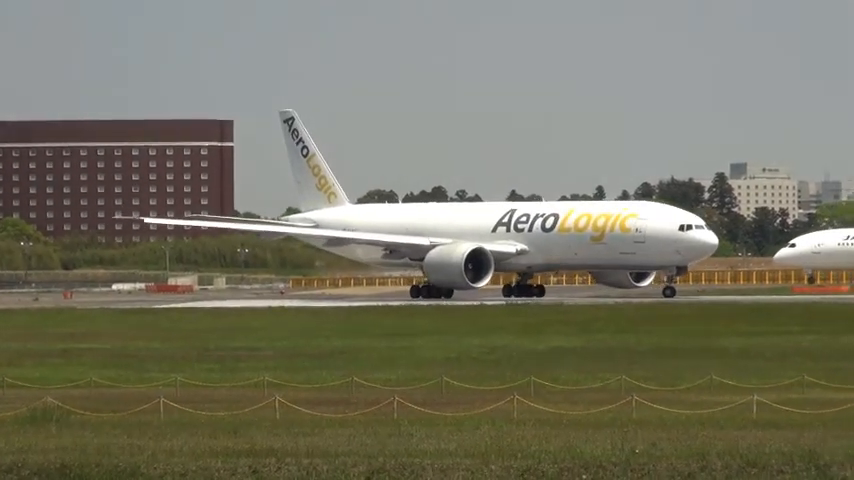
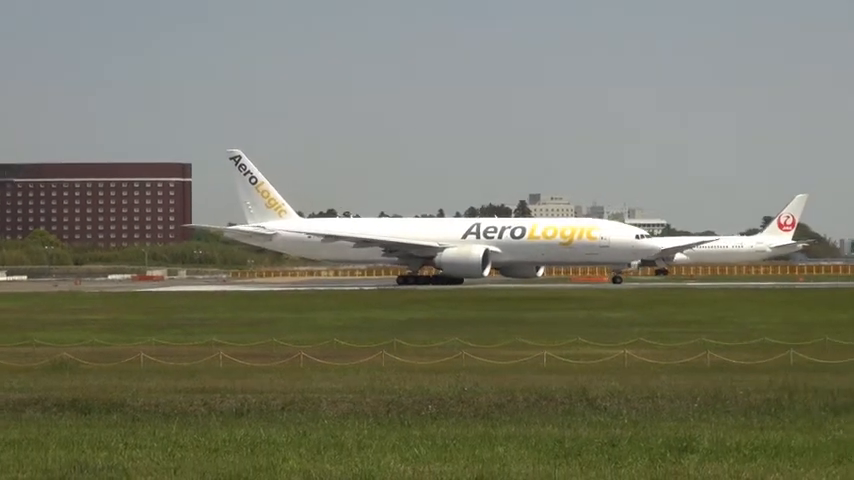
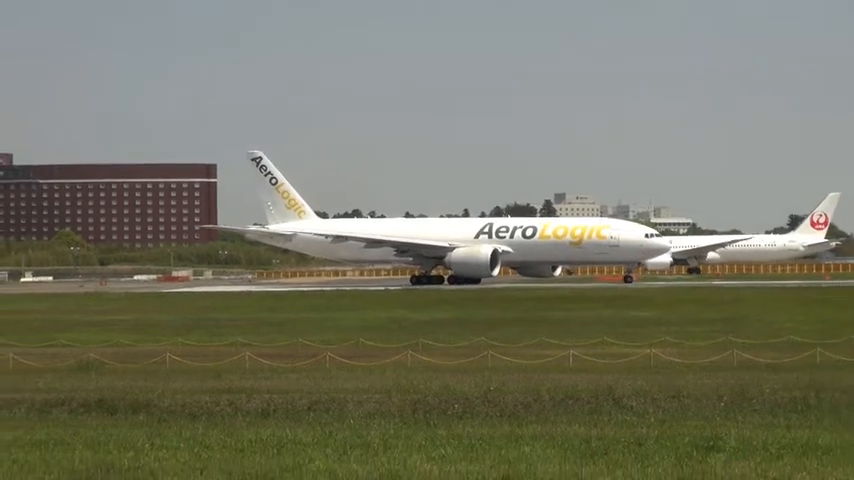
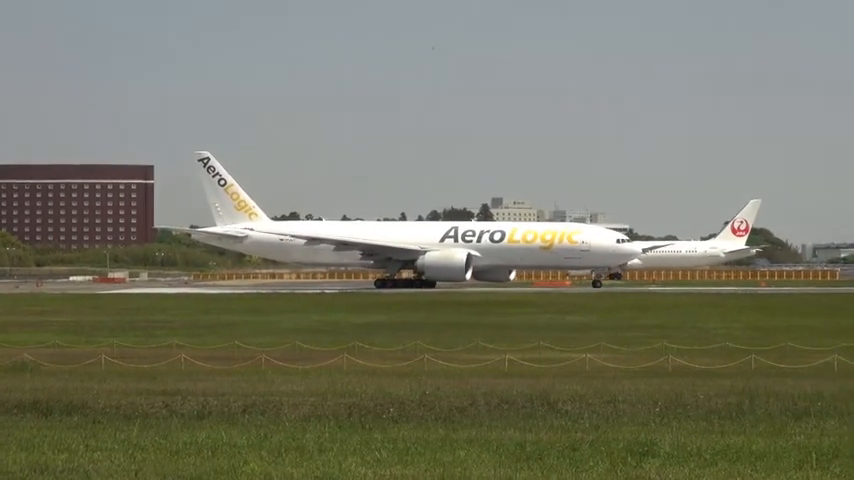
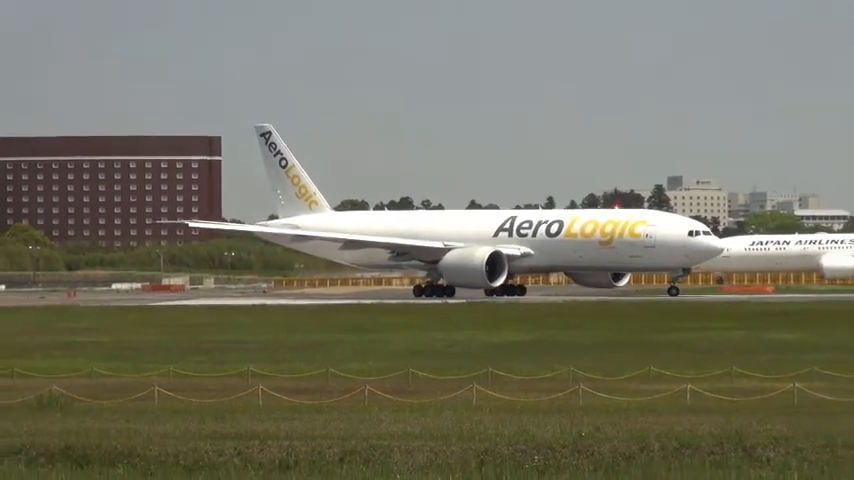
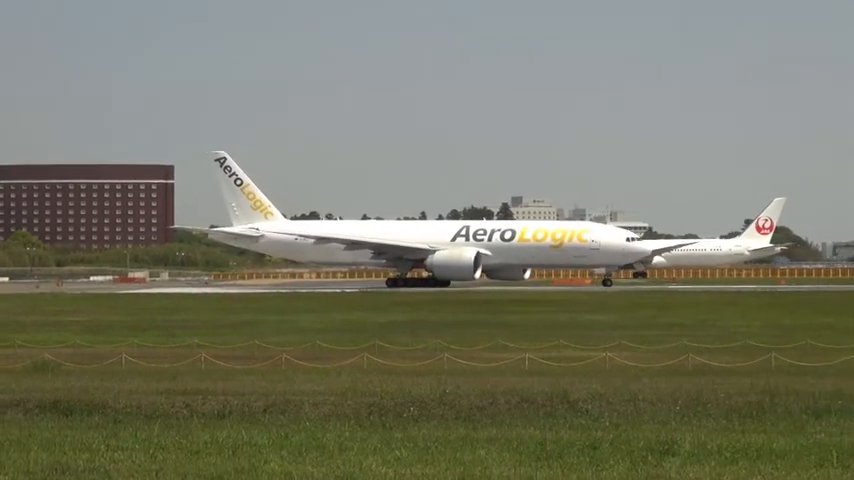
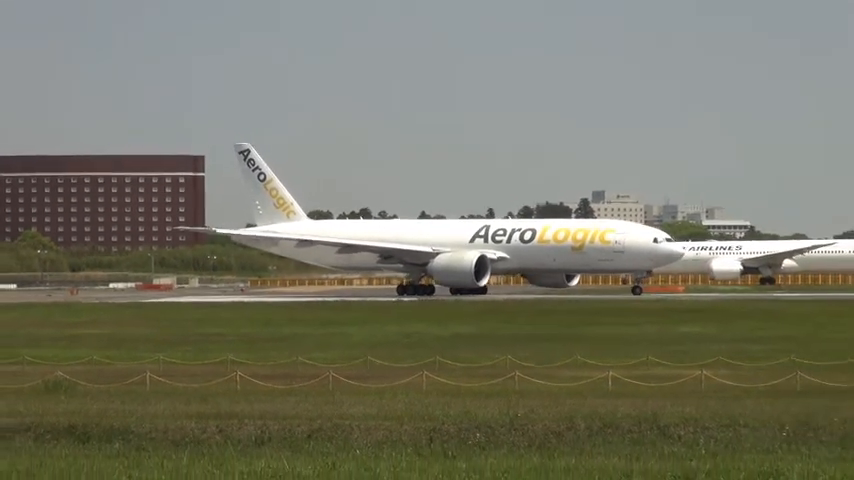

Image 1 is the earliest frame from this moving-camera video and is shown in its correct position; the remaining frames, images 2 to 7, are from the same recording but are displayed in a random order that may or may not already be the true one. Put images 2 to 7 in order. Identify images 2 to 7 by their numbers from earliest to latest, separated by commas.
5, 7, 3, 2, 6, 4
